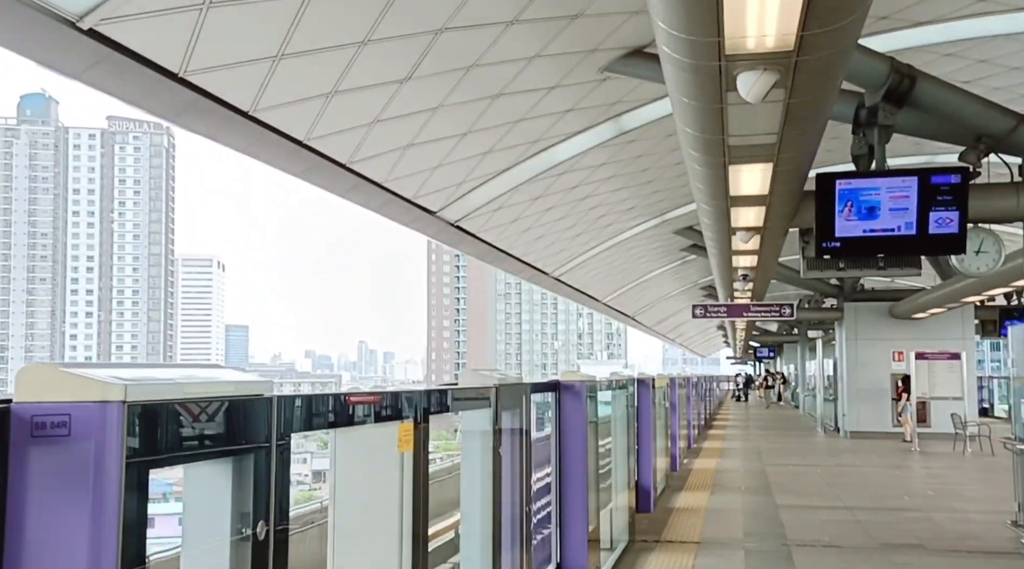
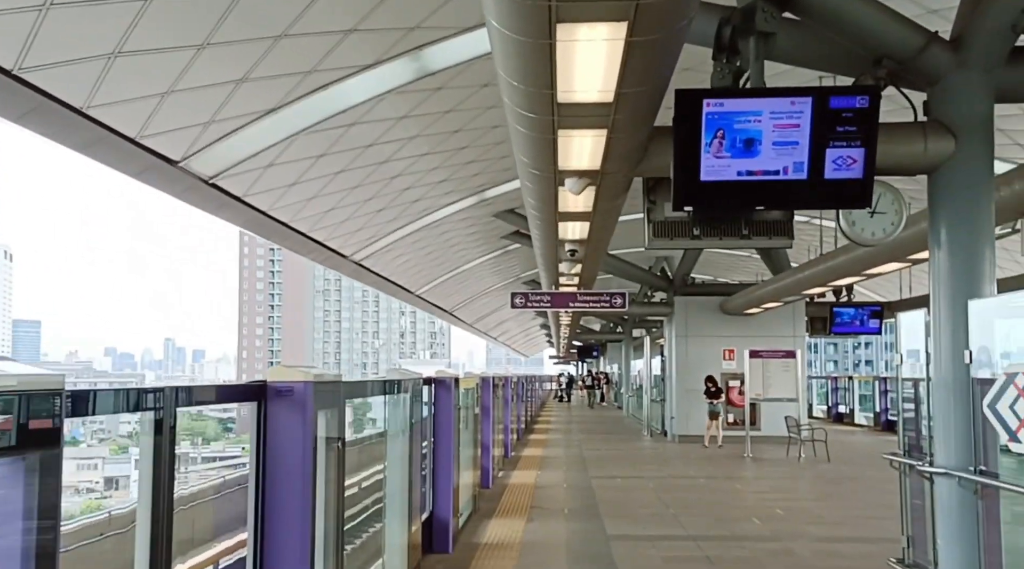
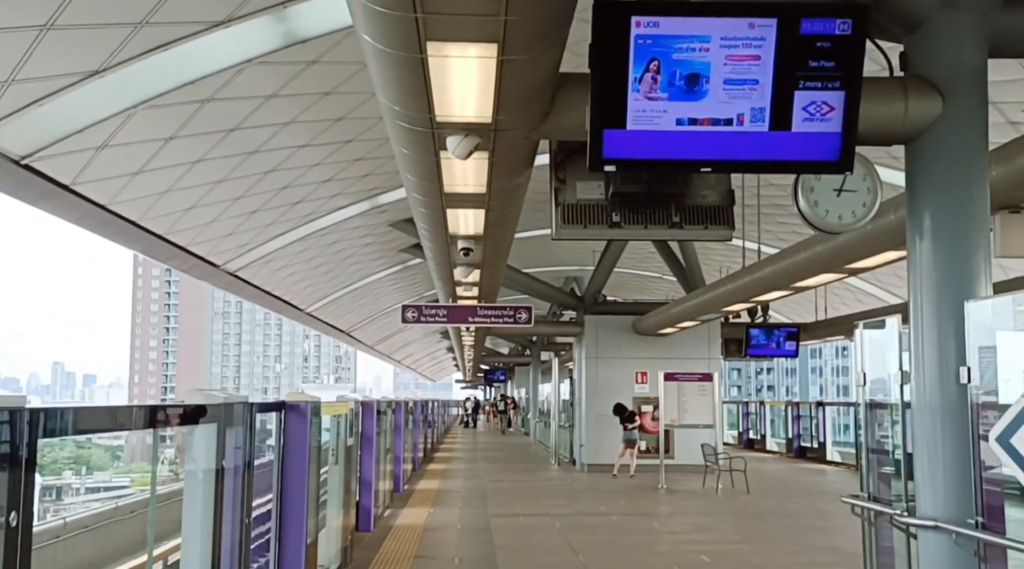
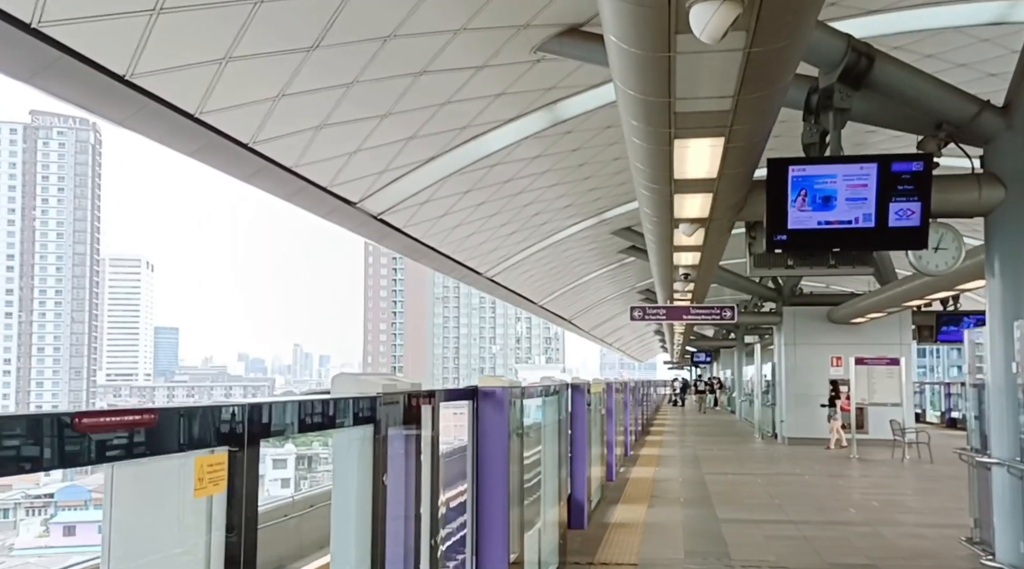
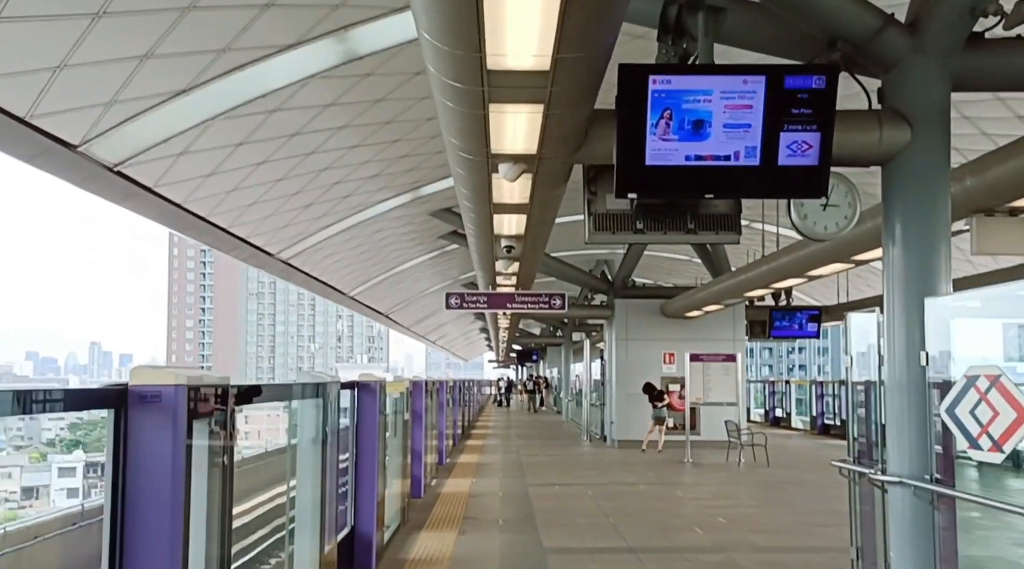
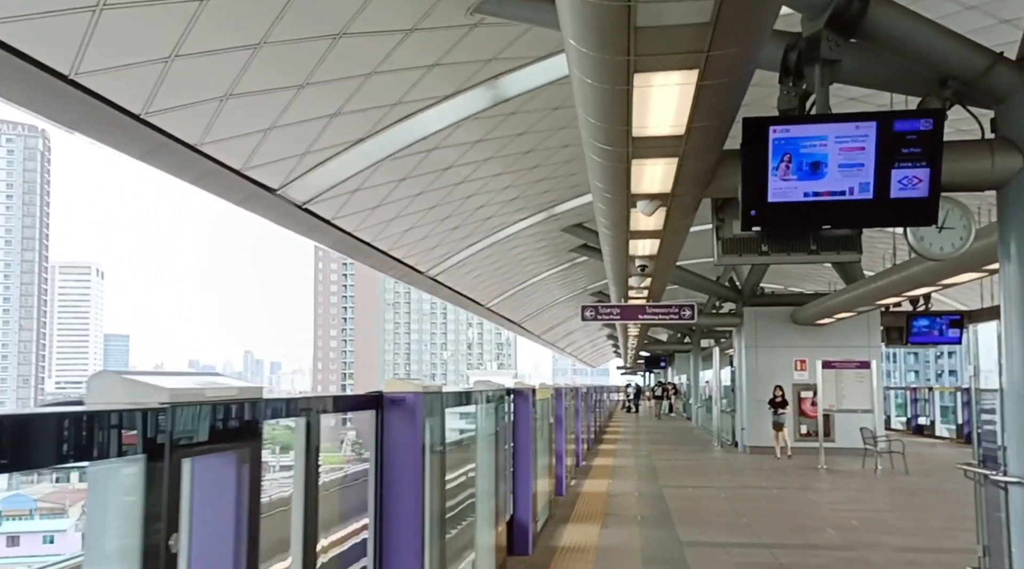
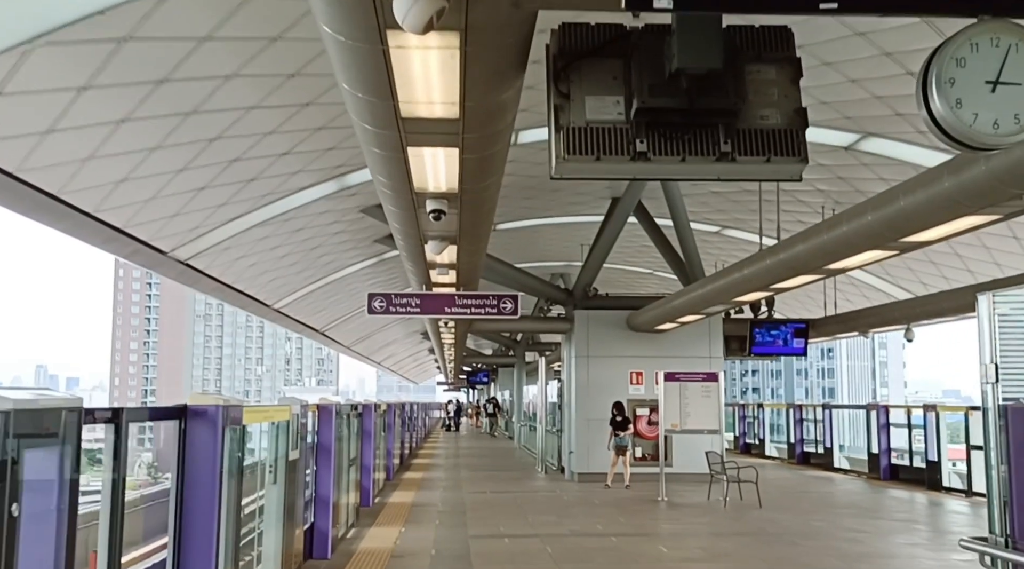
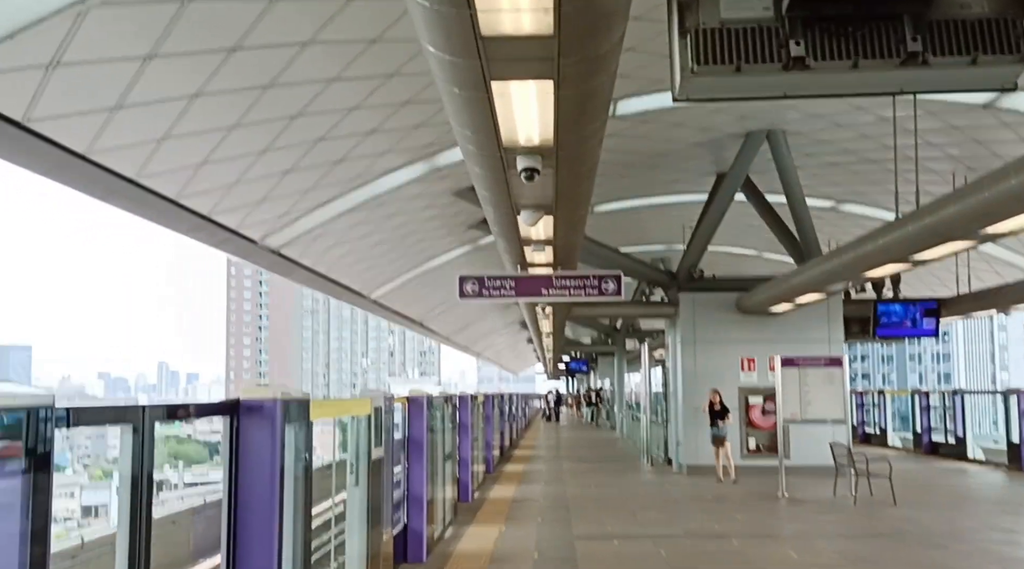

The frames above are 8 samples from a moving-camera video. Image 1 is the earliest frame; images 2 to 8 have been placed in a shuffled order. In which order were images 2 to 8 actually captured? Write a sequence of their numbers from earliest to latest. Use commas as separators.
4, 6, 2, 5, 3, 7, 8
